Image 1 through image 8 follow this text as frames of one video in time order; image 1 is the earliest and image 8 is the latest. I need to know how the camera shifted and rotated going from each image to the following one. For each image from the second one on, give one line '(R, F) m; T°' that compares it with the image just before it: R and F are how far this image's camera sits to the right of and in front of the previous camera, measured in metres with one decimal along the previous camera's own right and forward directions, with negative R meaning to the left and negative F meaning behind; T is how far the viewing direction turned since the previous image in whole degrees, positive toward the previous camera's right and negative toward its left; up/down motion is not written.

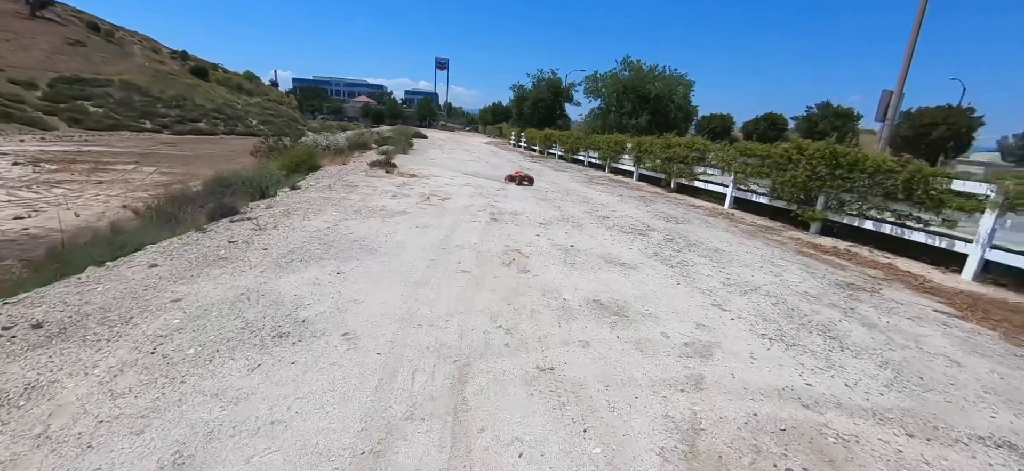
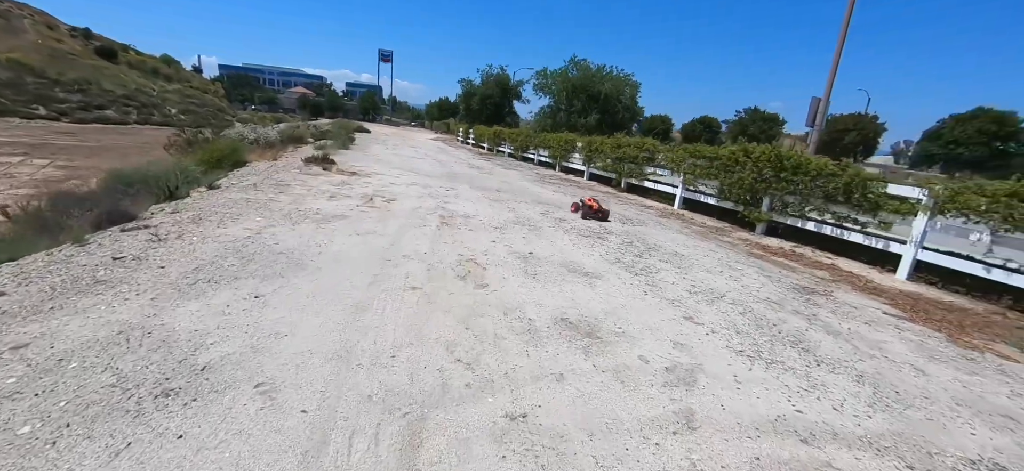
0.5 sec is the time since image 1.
(-0.1, +0.6) m; +7°
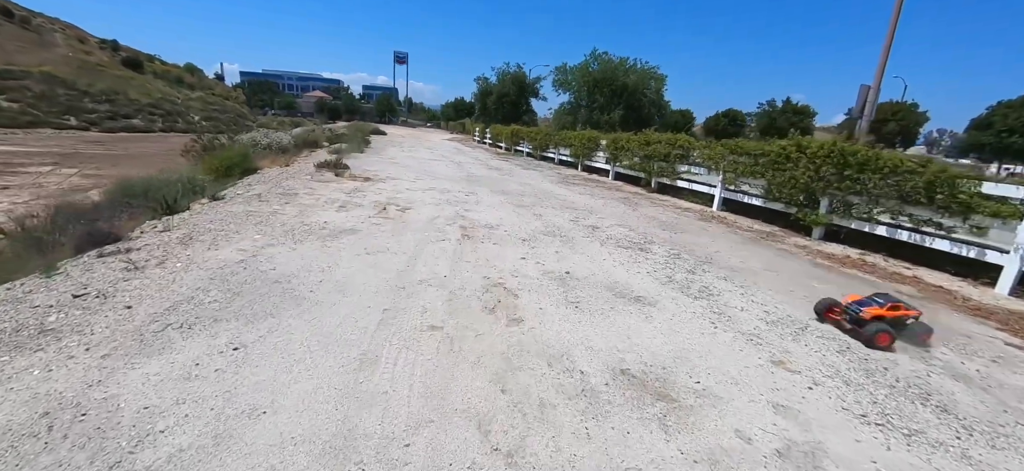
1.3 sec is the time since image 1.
(-0.2, +0.9) m; -2°
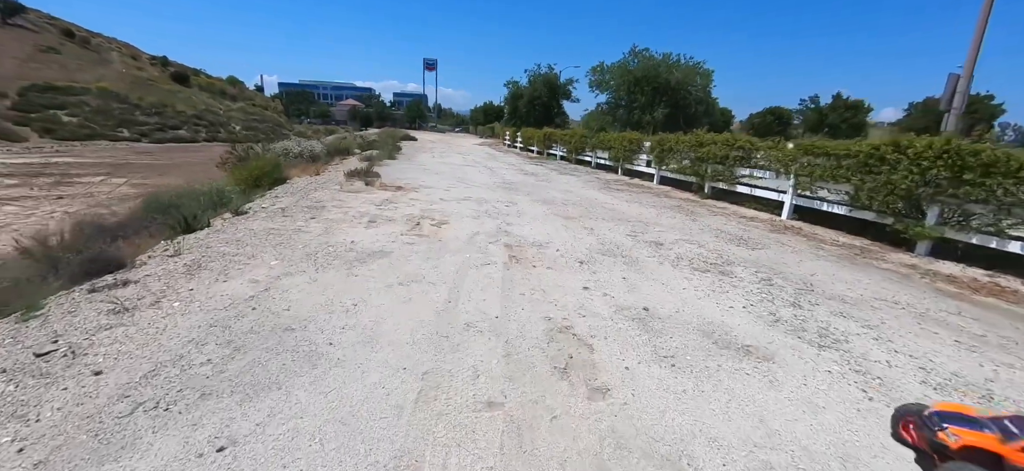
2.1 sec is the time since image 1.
(-0.3, +0.9) m; -4°
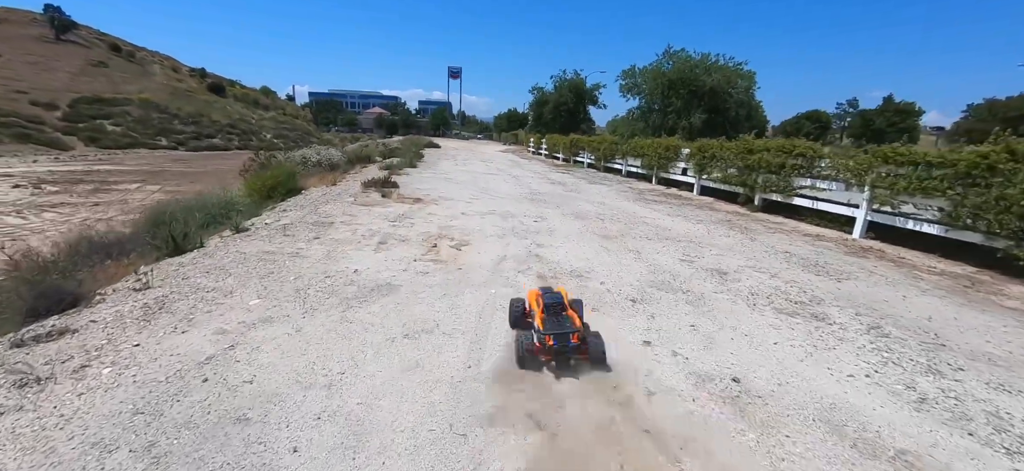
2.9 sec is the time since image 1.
(-0.1, +1.0) m; -3°
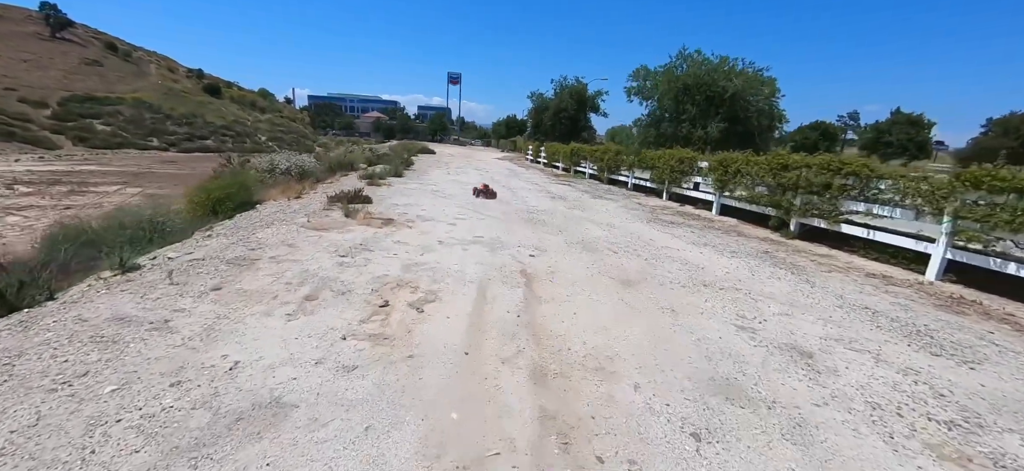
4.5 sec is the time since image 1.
(+0.1, +1.8) m; 0°
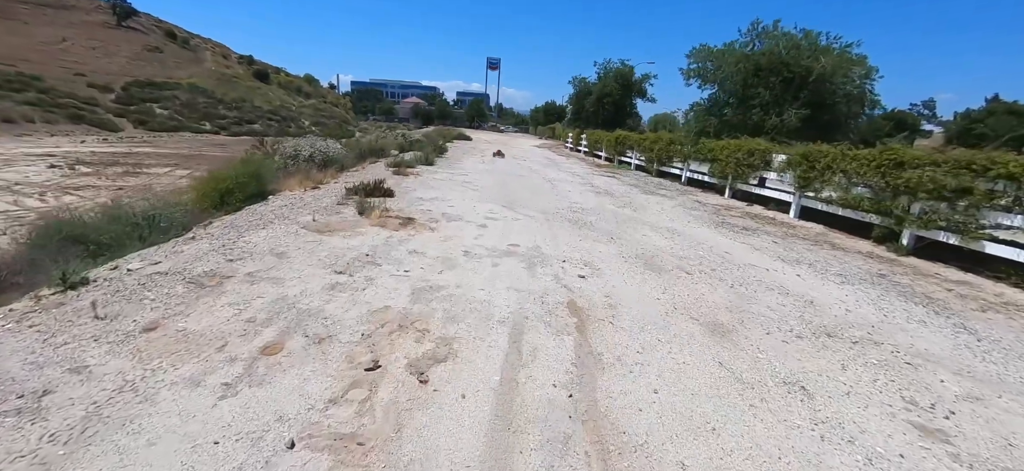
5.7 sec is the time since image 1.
(-0.1, +1.4) m; -5°
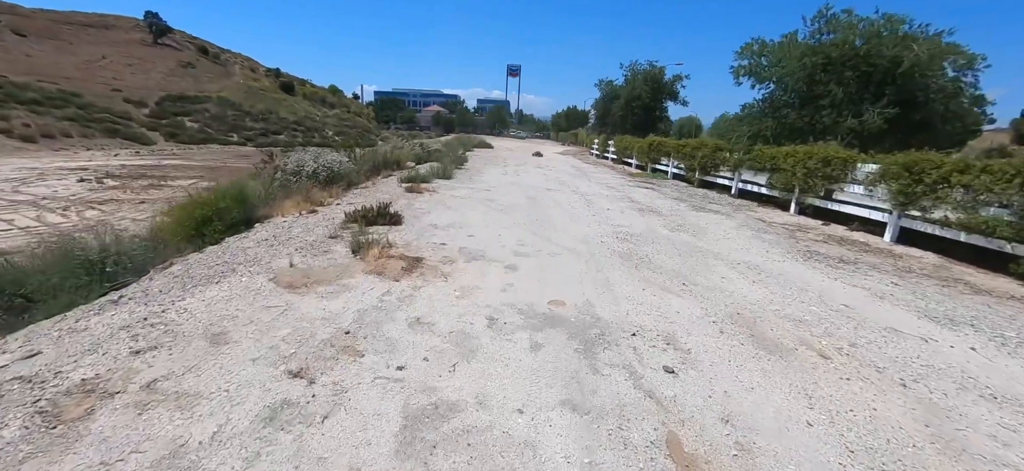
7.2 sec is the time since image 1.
(-0.2, +1.7) m; -3°
